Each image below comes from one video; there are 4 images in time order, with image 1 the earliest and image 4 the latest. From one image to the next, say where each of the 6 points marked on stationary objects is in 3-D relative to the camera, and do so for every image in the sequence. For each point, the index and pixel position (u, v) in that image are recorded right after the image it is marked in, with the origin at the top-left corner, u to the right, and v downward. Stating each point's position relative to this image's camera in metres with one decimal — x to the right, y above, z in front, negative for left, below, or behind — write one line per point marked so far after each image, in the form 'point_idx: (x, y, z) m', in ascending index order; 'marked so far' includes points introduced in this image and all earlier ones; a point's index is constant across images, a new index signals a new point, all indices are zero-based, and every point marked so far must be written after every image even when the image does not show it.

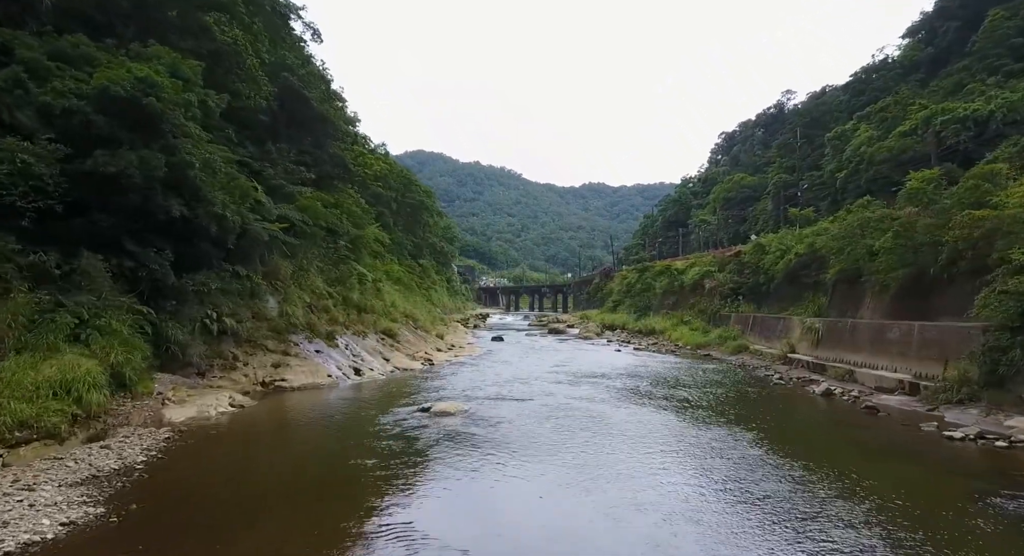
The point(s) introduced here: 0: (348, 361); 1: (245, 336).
0: (-5.0, -2.6, +19.0) m
1: (-7.1, -1.6, +16.4) m
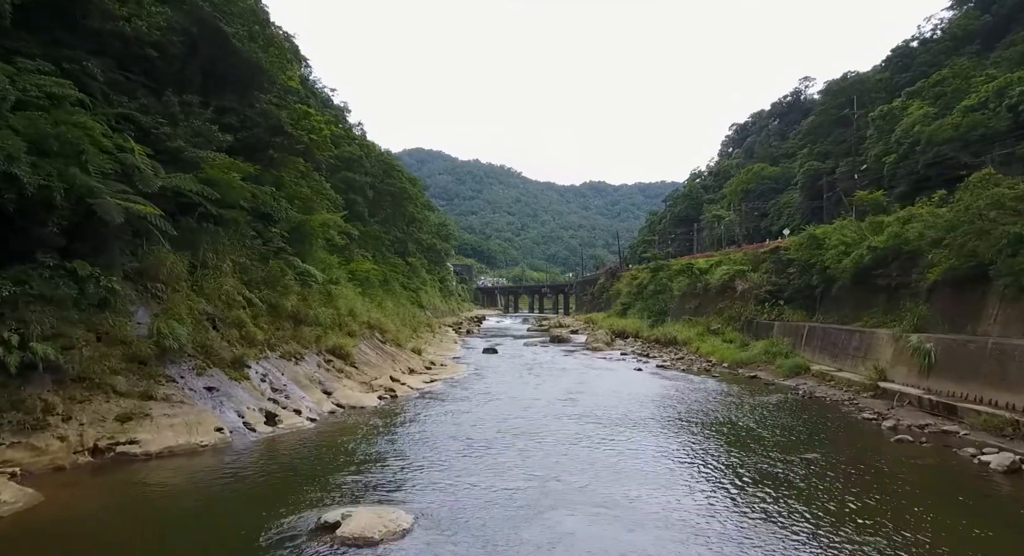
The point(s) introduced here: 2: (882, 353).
0: (-5.3, -2.6, +12.9) m
1: (-7.3, -1.6, +10.3) m
2: (+10.7, -2.2, +17.9) m
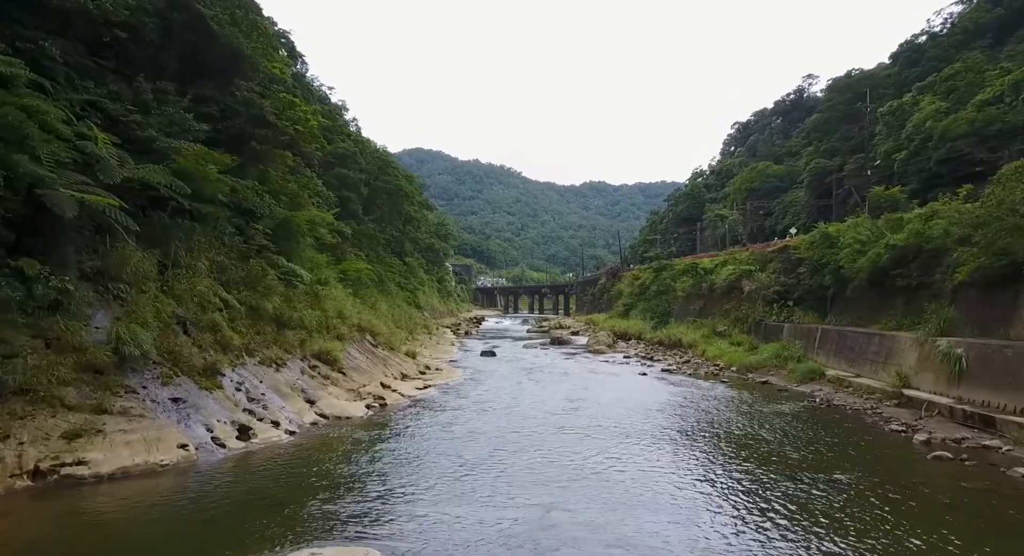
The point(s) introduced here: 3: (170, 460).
0: (-5.3, -2.6, +11.7) m
1: (-7.3, -1.6, +9.1) m
2: (+10.7, -2.2, +16.8) m
3: (-5.4, -2.9, +9.8) m
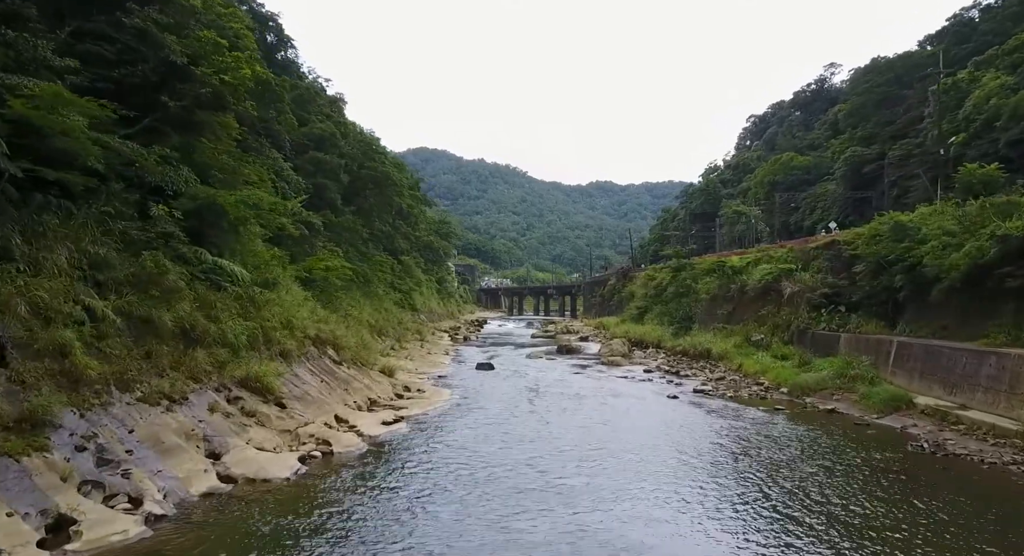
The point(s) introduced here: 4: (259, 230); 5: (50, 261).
0: (-5.4, -2.6, +7.3) m
1: (-7.5, -1.5, +4.7) m
2: (+10.6, -2.2, +12.2) m
3: (-5.6, -2.9, +5.4) m
4: (-7.1, +1.4, +17.8) m
5: (-7.4, +0.2, +9.8) m
